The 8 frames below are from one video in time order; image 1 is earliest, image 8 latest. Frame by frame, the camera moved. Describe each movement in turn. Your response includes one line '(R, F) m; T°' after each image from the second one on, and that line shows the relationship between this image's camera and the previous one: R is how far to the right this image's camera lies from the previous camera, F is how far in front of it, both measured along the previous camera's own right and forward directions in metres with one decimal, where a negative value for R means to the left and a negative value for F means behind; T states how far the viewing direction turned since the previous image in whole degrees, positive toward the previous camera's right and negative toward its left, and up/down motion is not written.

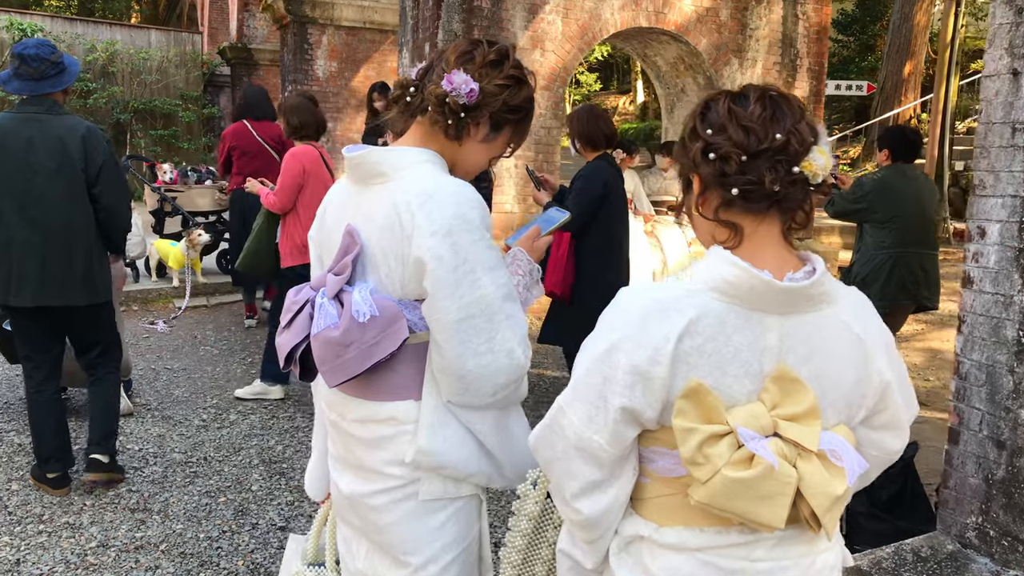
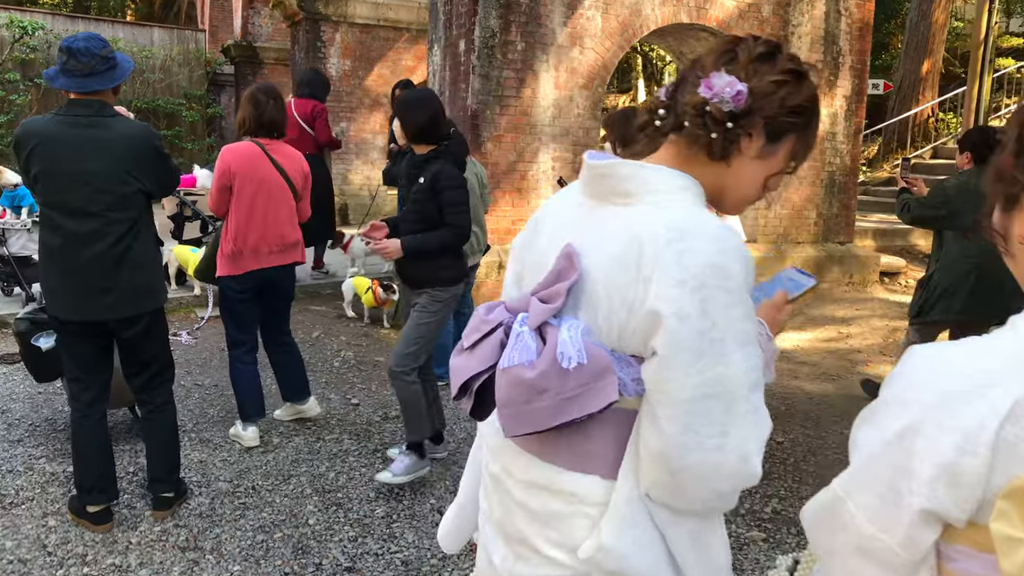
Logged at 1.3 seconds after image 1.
(-0.3, +0.3) m; 0°
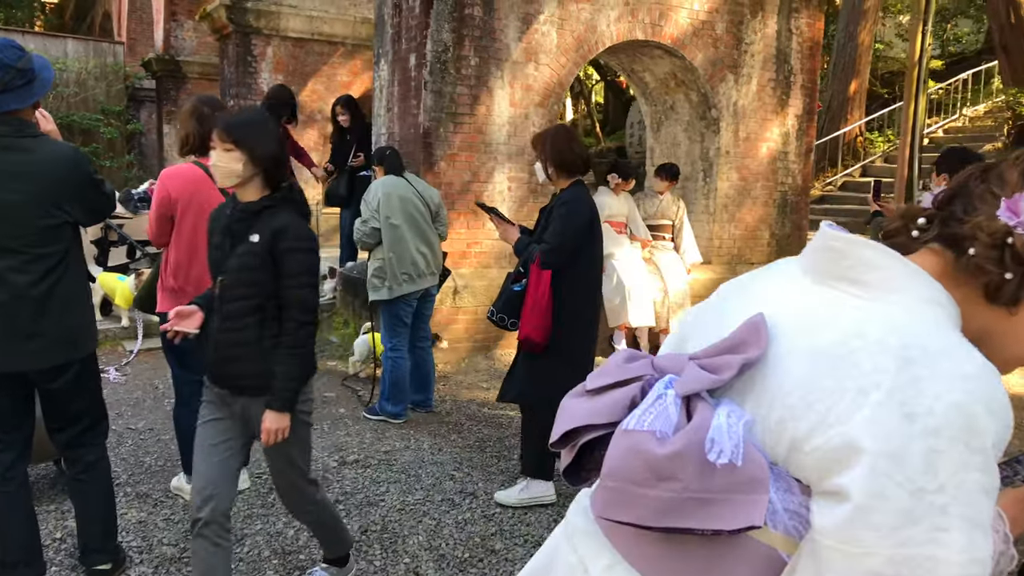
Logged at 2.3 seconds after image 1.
(-0.2, +0.3) m; +5°
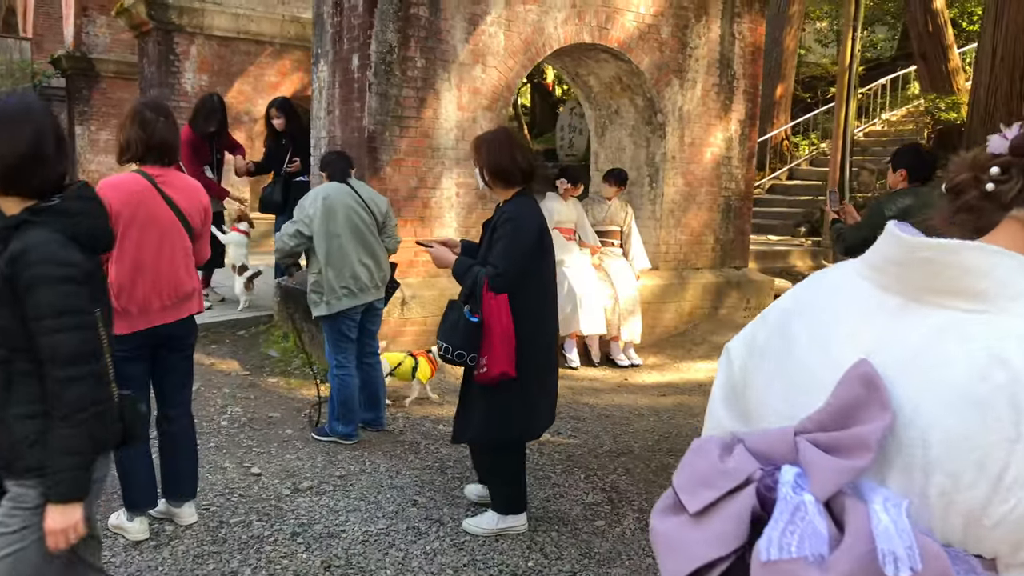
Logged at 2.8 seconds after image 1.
(-0.2, +0.2) m; +5°
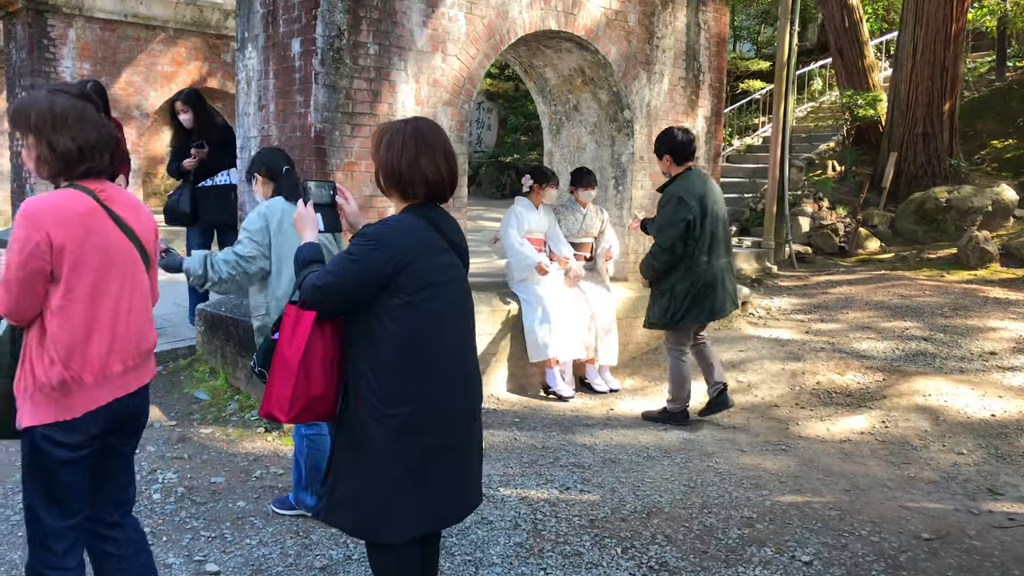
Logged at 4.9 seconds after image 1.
(-0.5, +0.8) m; +7°
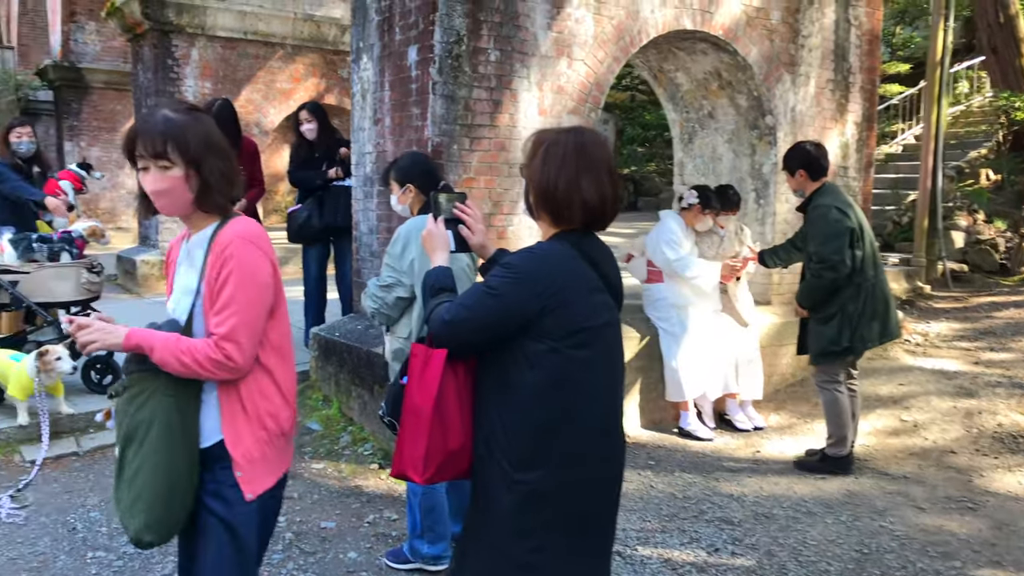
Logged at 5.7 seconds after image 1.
(-0.1, +0.4) m; -7°
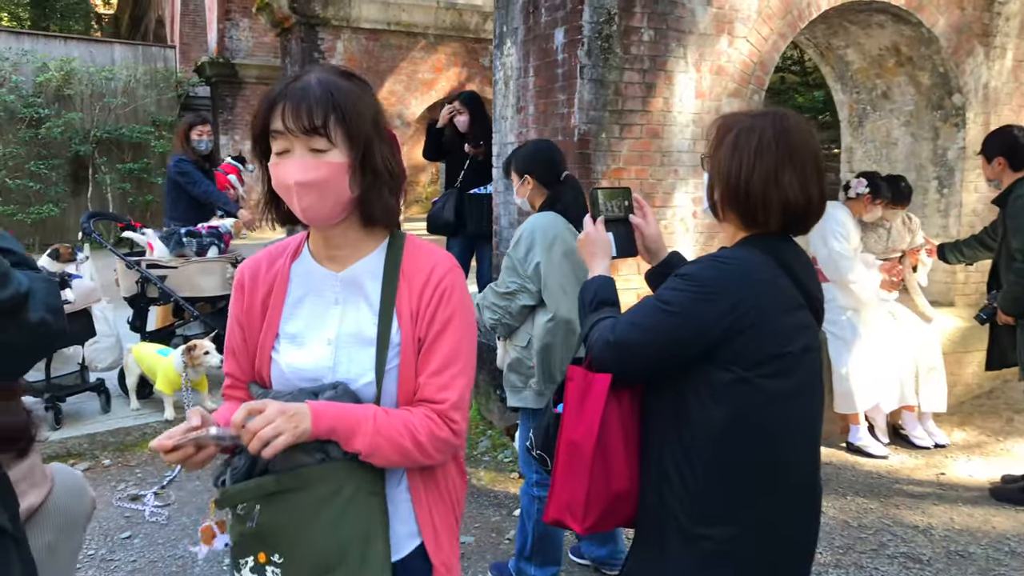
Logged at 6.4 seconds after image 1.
(-0.1, +0.3) m; -9°
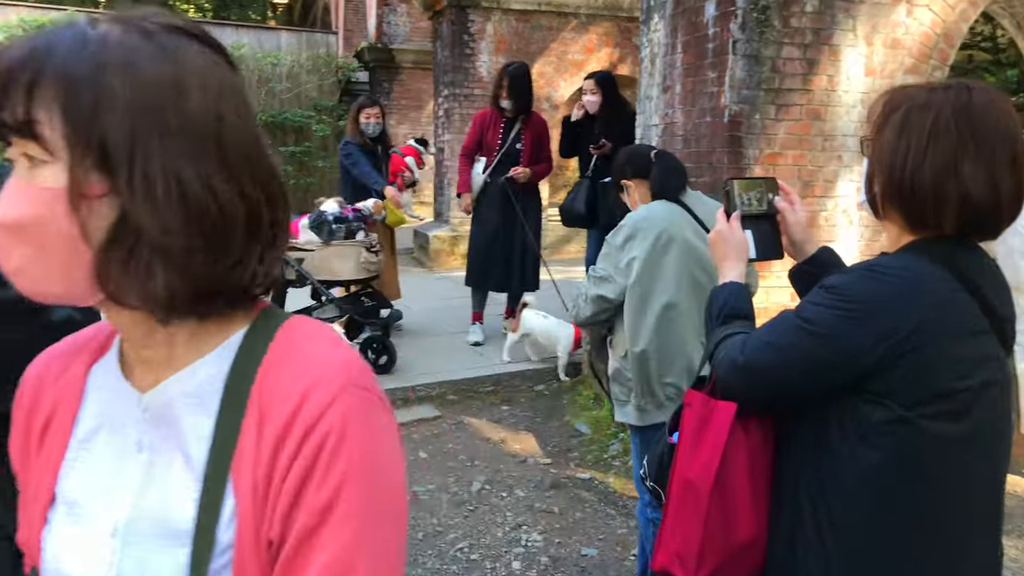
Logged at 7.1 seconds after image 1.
(+0.1, +0.2) m; -10°
